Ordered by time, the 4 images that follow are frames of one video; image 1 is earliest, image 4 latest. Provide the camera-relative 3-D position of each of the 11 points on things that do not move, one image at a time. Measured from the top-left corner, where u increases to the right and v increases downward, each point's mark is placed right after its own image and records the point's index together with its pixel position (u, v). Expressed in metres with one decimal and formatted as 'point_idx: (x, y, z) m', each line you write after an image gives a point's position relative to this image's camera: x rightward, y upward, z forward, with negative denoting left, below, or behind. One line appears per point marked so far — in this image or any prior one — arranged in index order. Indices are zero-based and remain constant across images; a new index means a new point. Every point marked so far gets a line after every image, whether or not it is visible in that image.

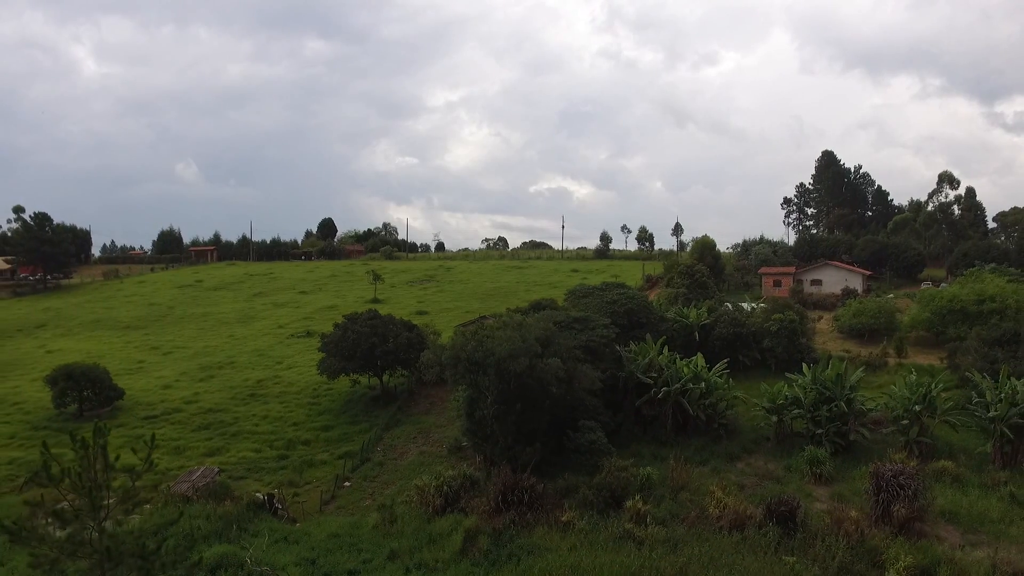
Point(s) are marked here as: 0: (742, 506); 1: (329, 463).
0: (+5.2, -4.9, +12.9) m
1: (-5.5, -5.2, +17.0) m
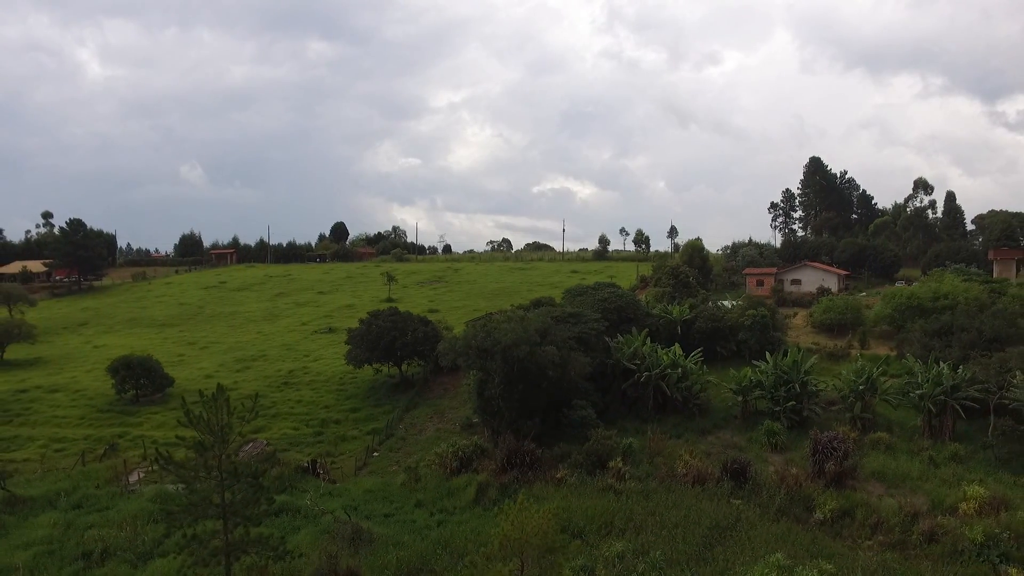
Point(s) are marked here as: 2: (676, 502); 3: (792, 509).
0: (+5.3, -4.9, +15.7) m
1: (-5.3, -5.2, +19.9) m
2: (+4.0, -5.2, +13.9) m
3: (+6.8, -5.4, +13.8) m
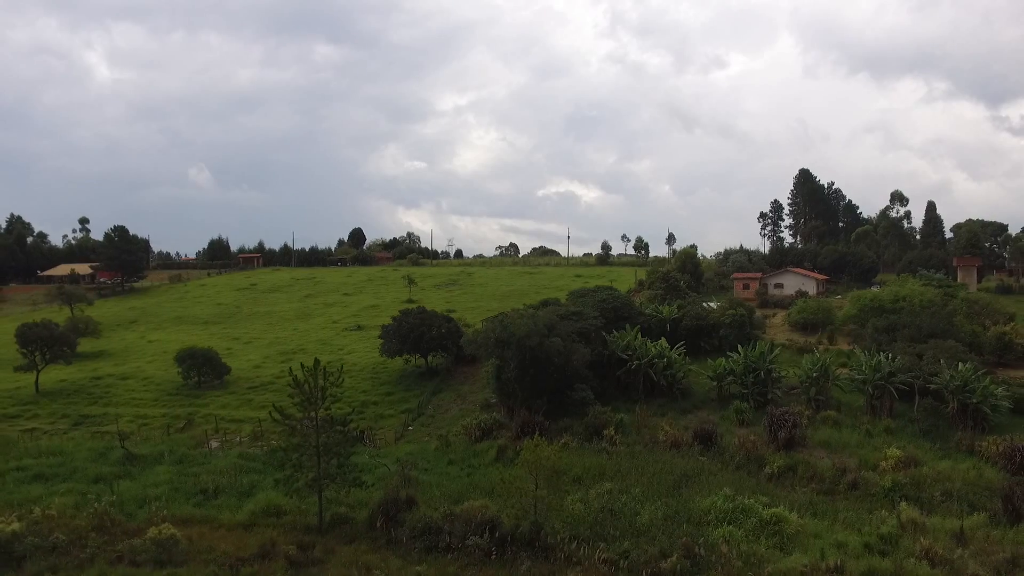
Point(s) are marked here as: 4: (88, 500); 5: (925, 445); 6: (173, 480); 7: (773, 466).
0: (+5.7, -5.0, +19.4) m
1: (-4.8, -5.3, +23.7) m
2: (+4.4, -5.3, +17.6) m
3: (+7.2, -5.4, +17.5) m
4: (-11.2, -5.6, +15.0) m
5: (+13.5, -5.1, +18.6) m
6: (-10.0, -5.6, +16.8) m
7: (+7.9, -5.4, +17.3) m
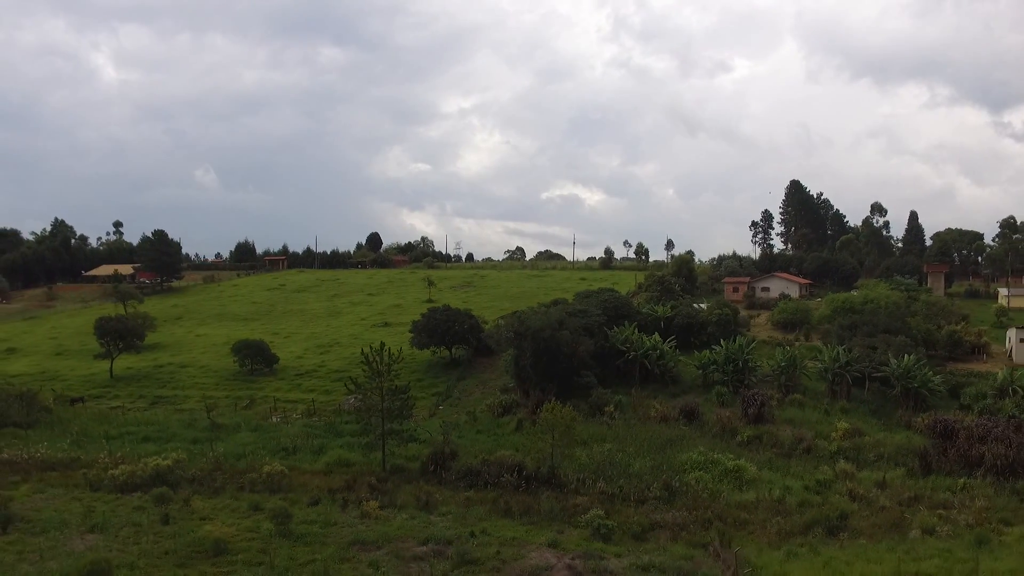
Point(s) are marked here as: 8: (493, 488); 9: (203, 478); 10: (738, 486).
0: (+6.4, -5.0, +23.3) m
1: (-4.1, -5.3, +27.7) m
2: (+5.1, -5.3, +21.5) m
3: (+7.9, -5.5, +21.4) m
4: (-10.6, -5.5, +19.1) m
5: (+14.2, -5.3, +22.5) m
6: (-9.3, -5.6, +20.8) m
7: (+8.6, -5.5, +21.2) m
8: (-0.5, -5.6, +16.0) m
9: (-8.7, -5.3, +16.0) m
10: (+6.5, -5.7, +16.5) m
